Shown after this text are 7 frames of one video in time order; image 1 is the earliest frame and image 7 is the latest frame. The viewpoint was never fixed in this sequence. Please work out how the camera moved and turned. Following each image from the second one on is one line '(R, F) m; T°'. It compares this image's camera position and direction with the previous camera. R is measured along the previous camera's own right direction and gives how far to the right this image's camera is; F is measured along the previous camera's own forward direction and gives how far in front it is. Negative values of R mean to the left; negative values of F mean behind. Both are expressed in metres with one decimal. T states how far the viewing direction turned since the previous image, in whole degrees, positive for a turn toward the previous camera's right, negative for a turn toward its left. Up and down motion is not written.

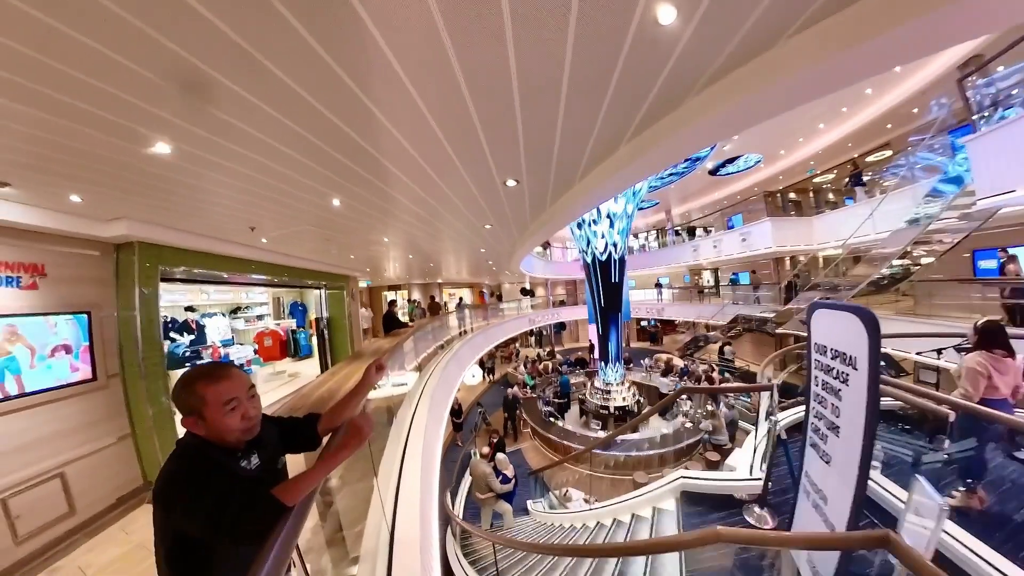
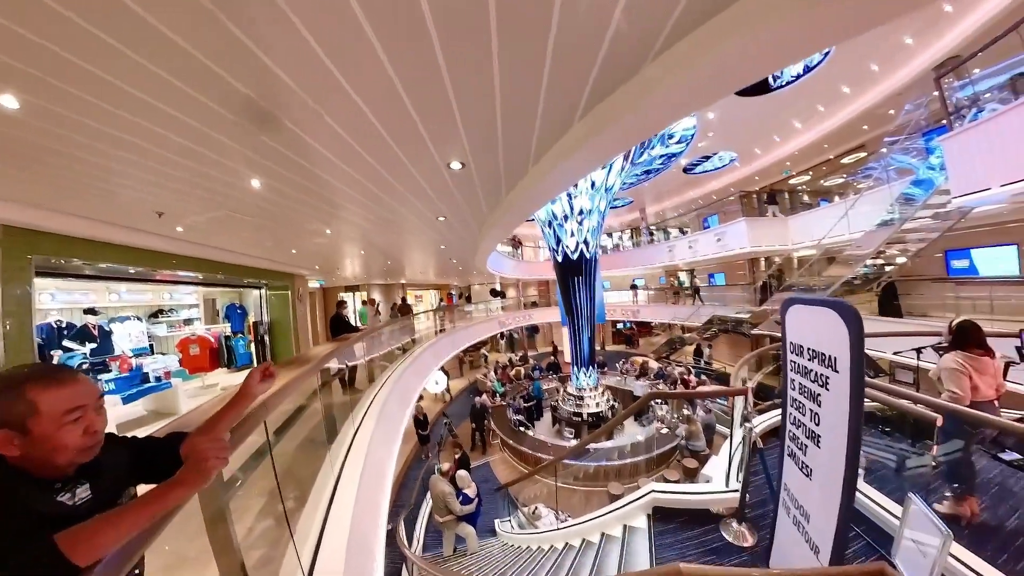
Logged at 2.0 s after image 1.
(+0.2, +0.5) m; +3°
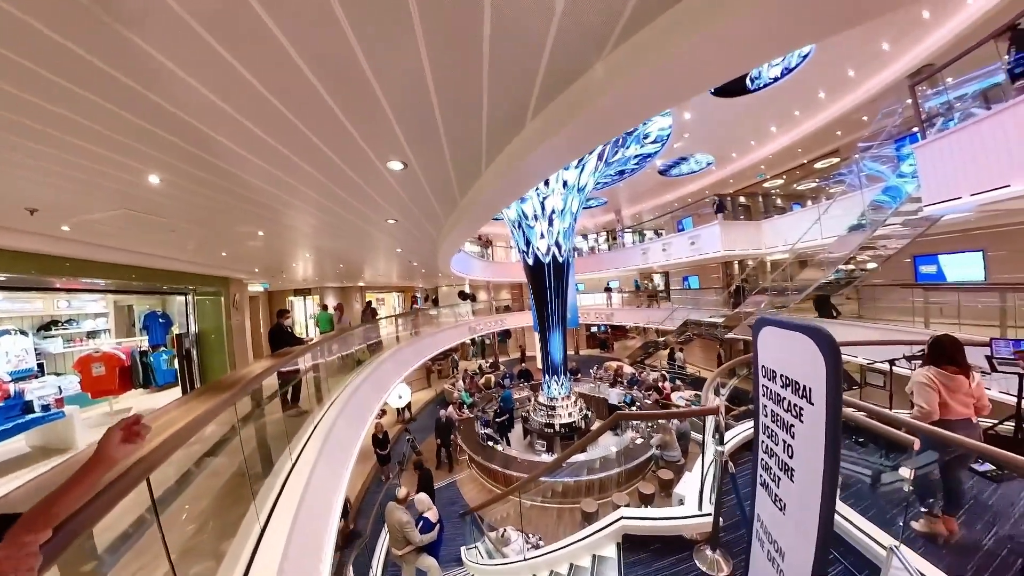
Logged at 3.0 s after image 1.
(+0.1, +0.4) m; +4°
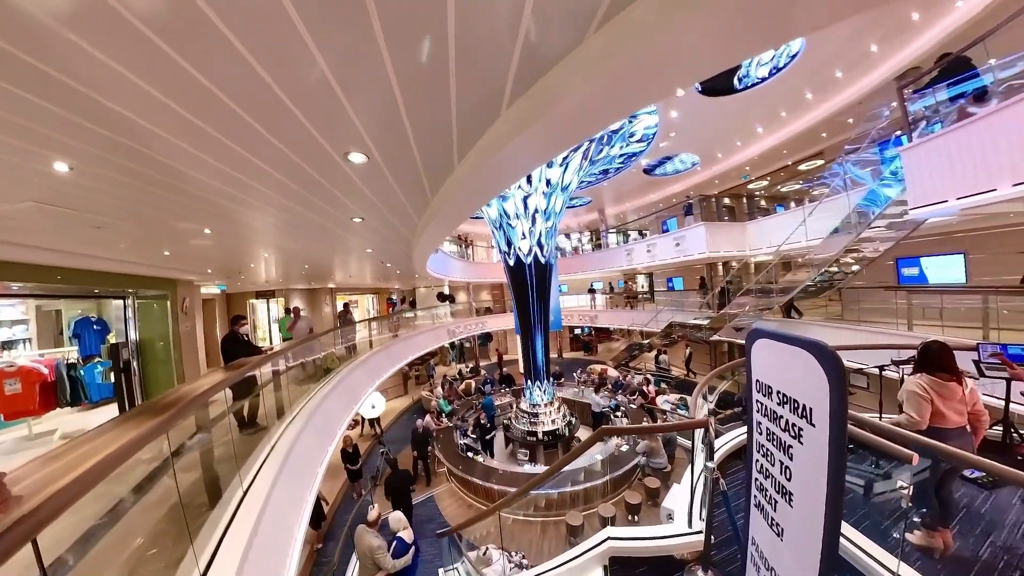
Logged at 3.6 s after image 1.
(0.0, +0.3) m; +3°
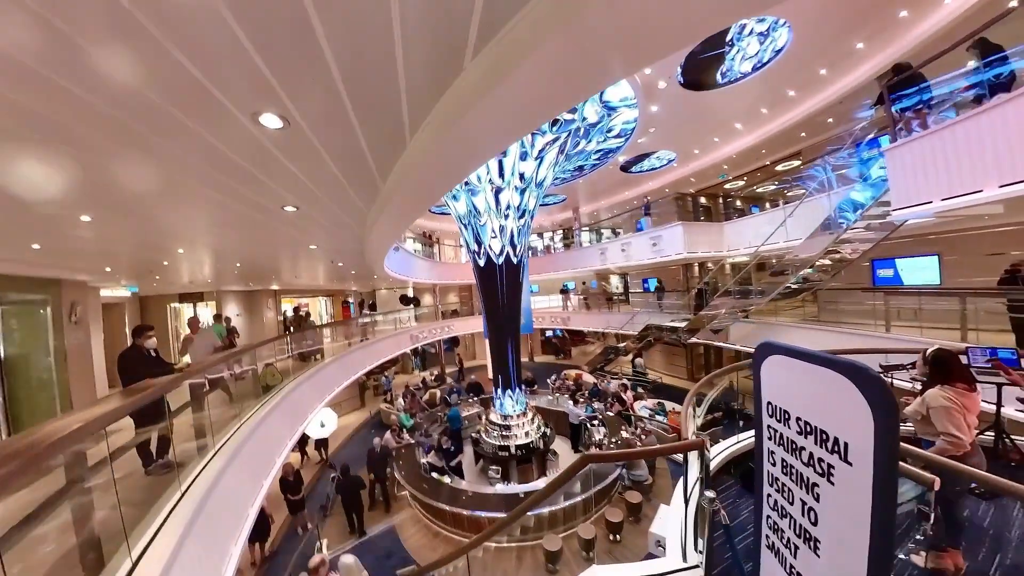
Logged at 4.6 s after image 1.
(-0.1, +0.5) m; +5°
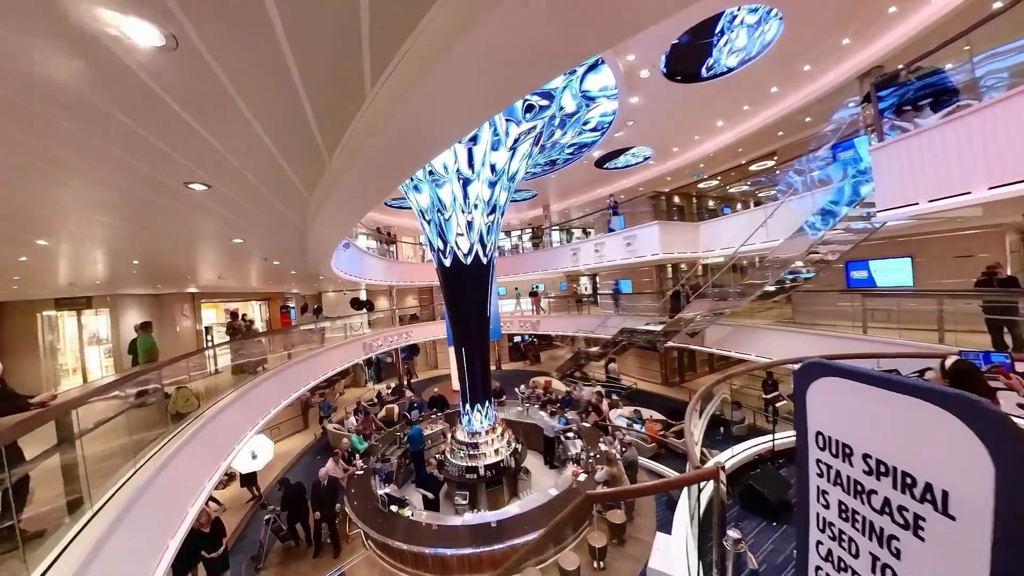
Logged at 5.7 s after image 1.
(-0.2, +0.6) m; +7°
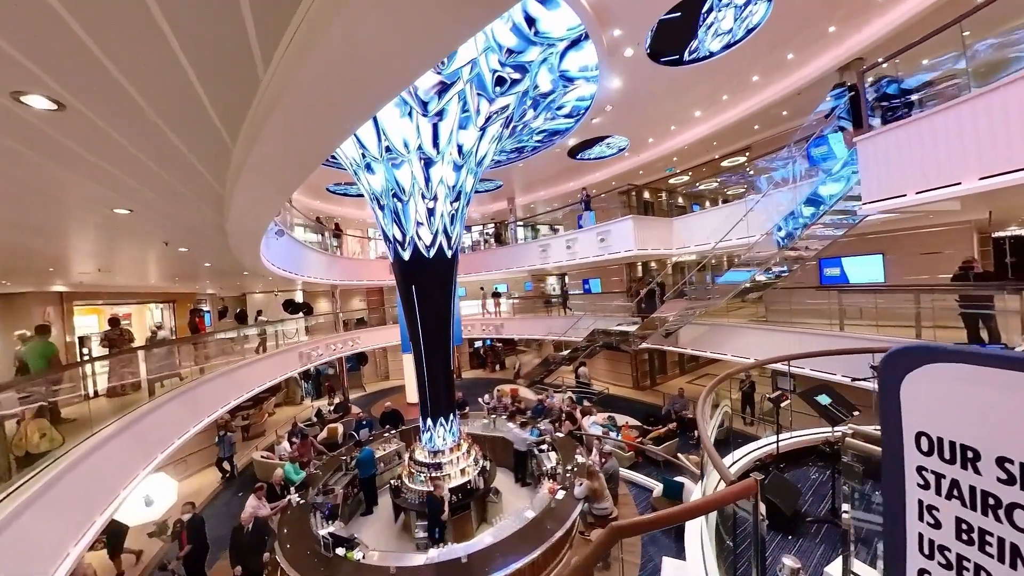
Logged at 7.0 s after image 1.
(-0.3, +0.7) m; +8°
